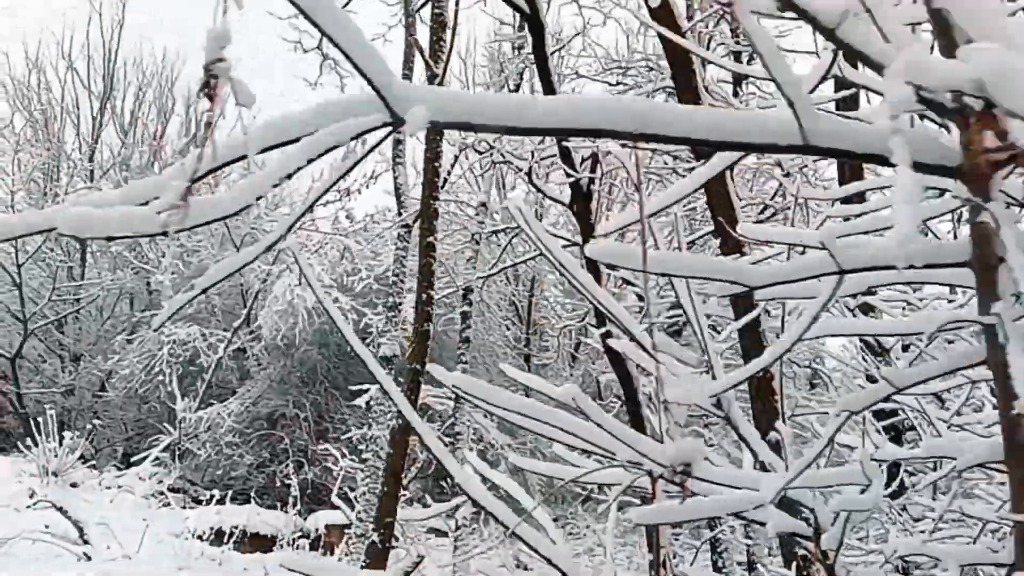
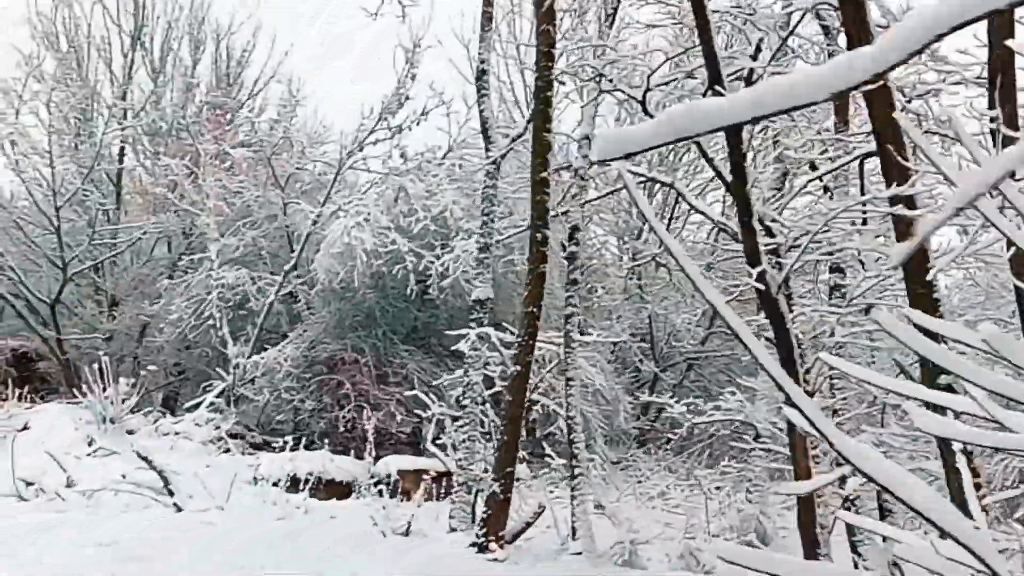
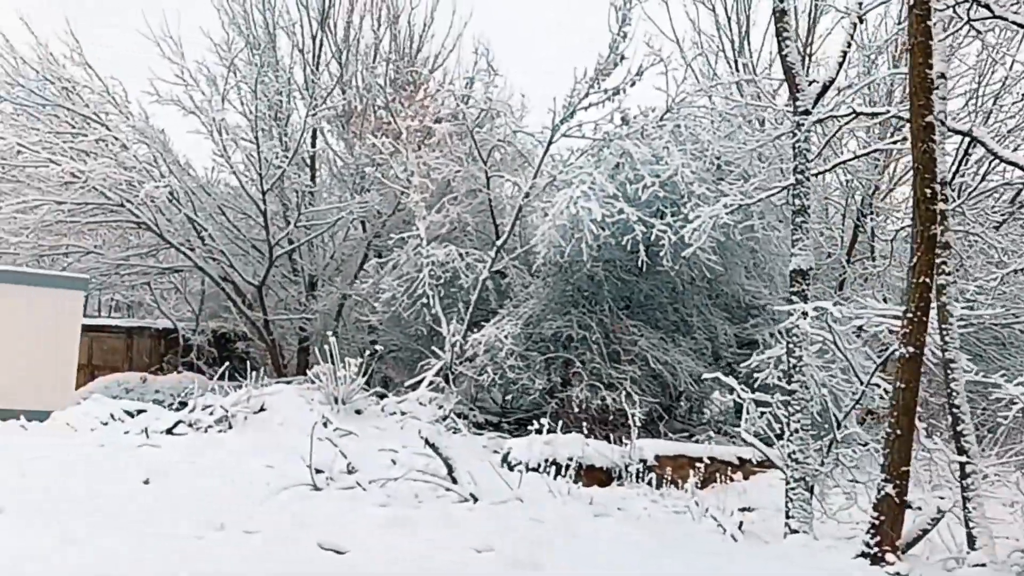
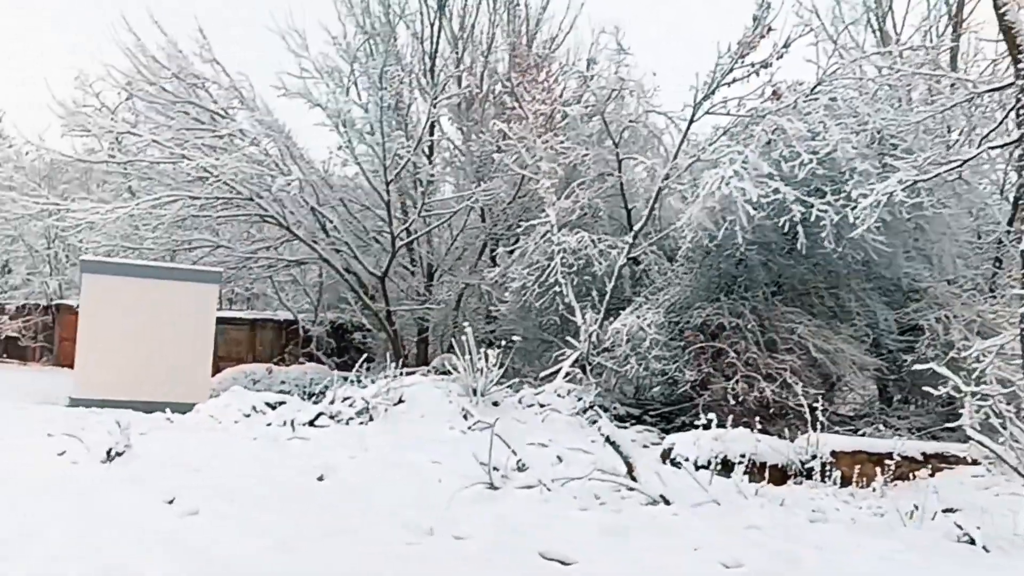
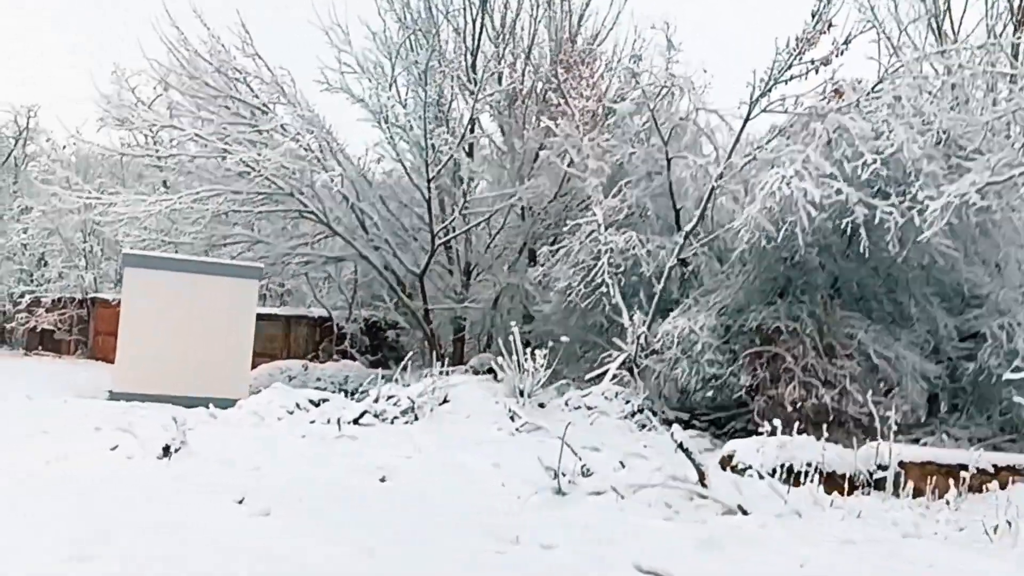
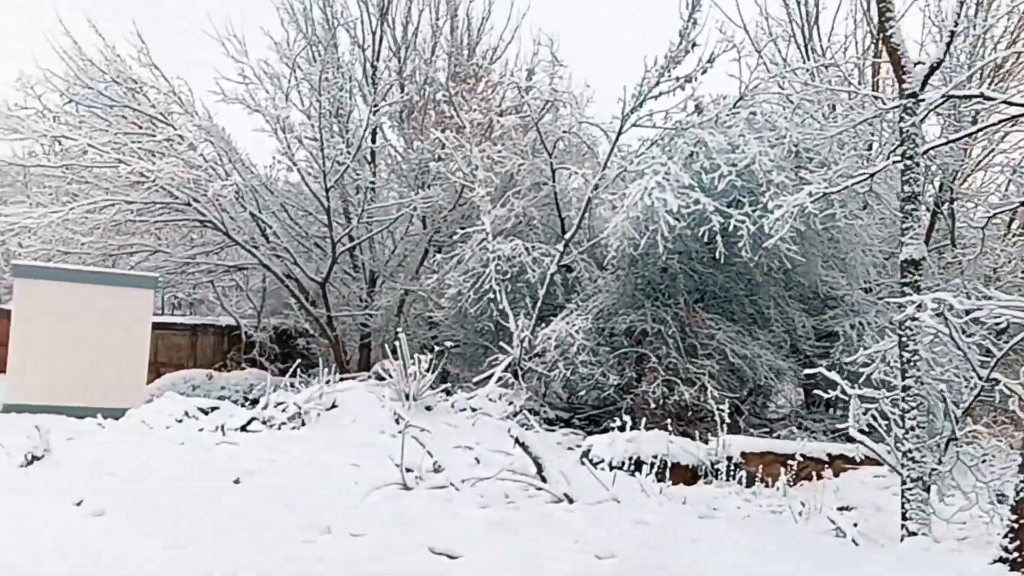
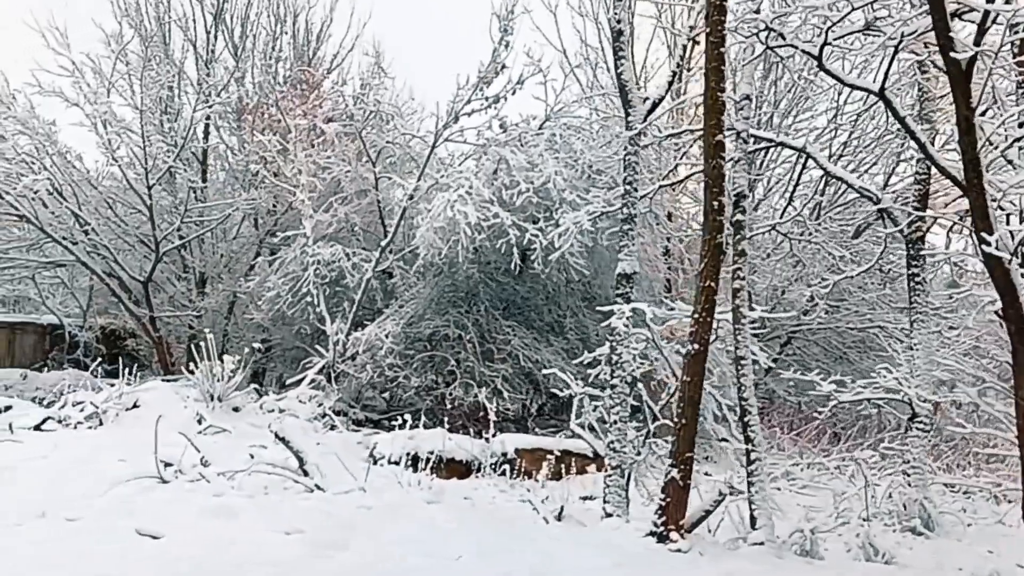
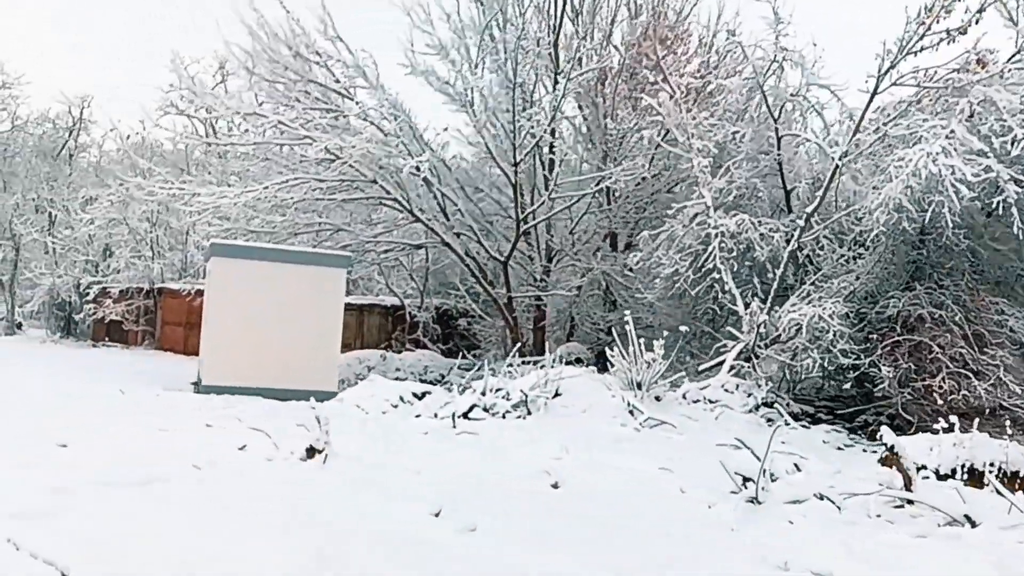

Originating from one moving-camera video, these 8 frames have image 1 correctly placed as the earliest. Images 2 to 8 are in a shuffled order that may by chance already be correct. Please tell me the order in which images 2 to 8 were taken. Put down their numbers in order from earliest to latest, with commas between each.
2, 7, 3, 6, 4, 5, 8
